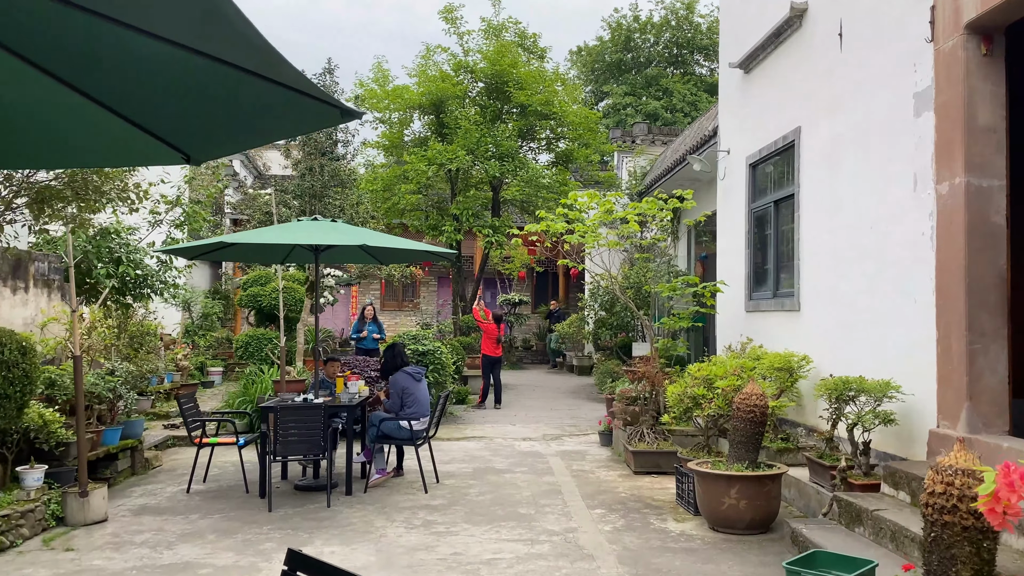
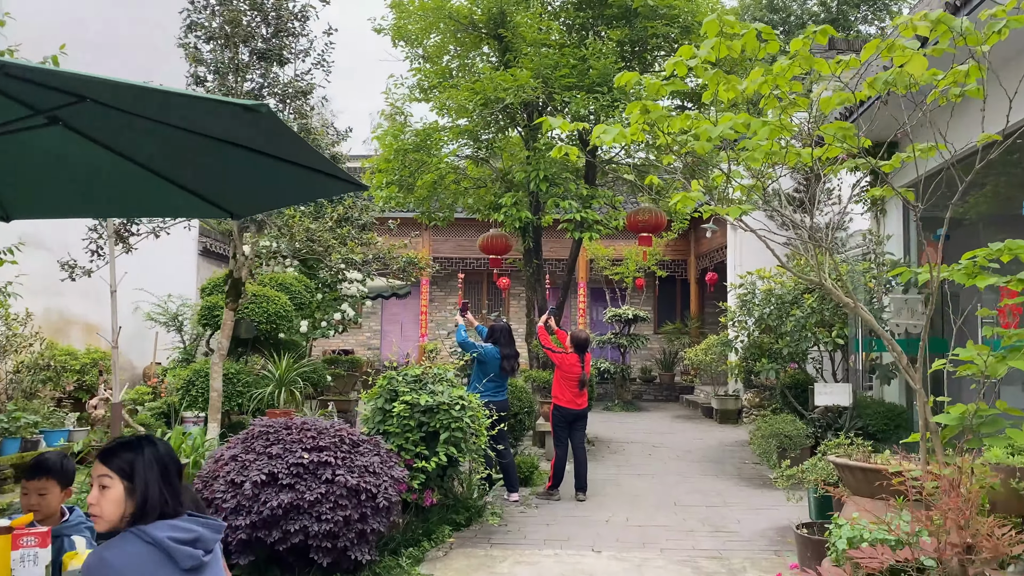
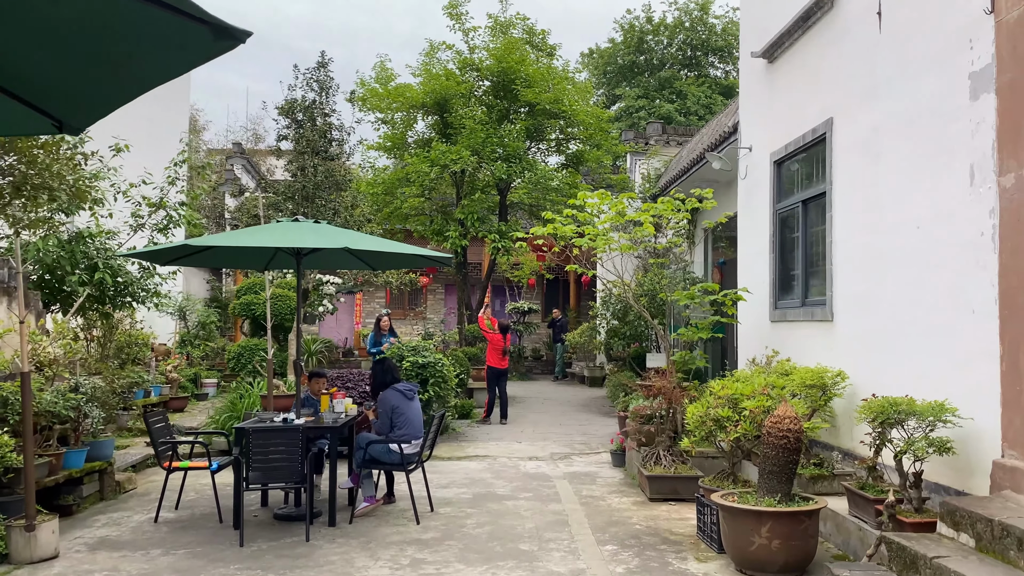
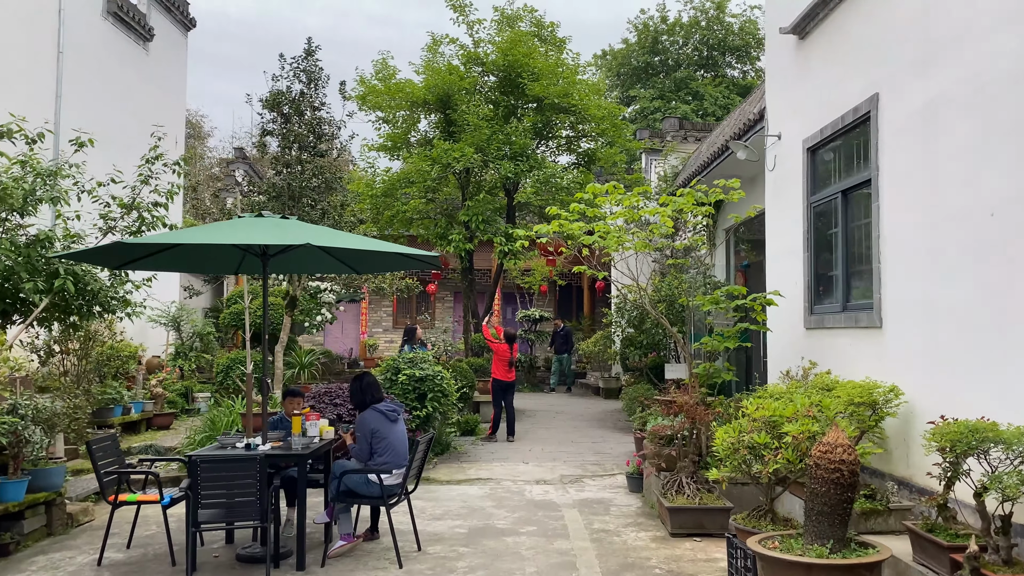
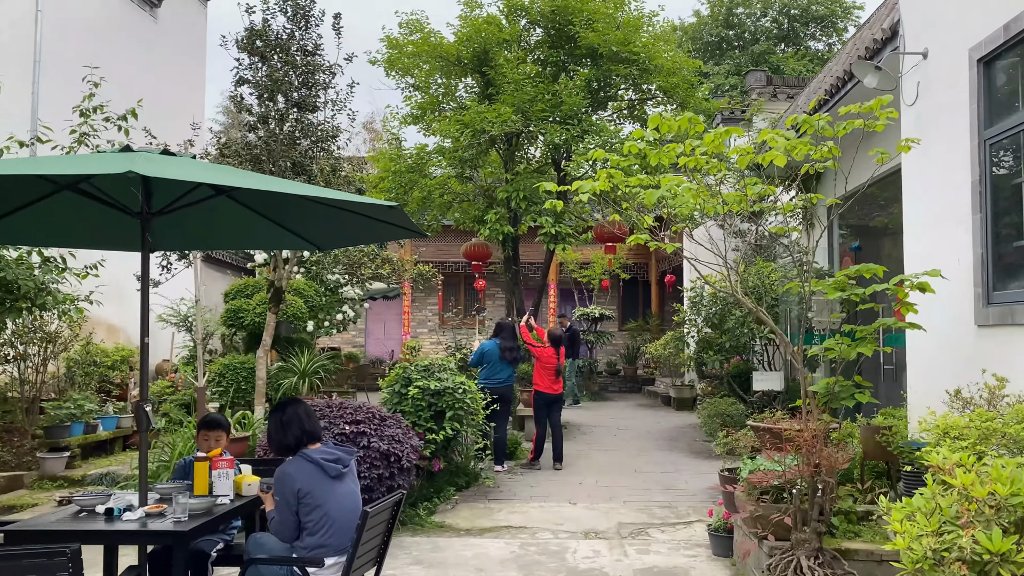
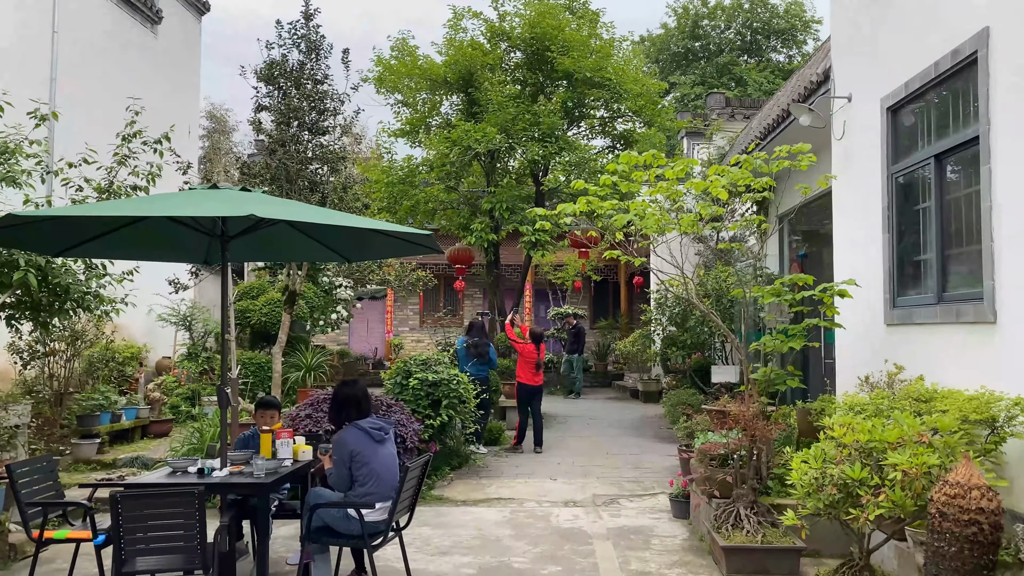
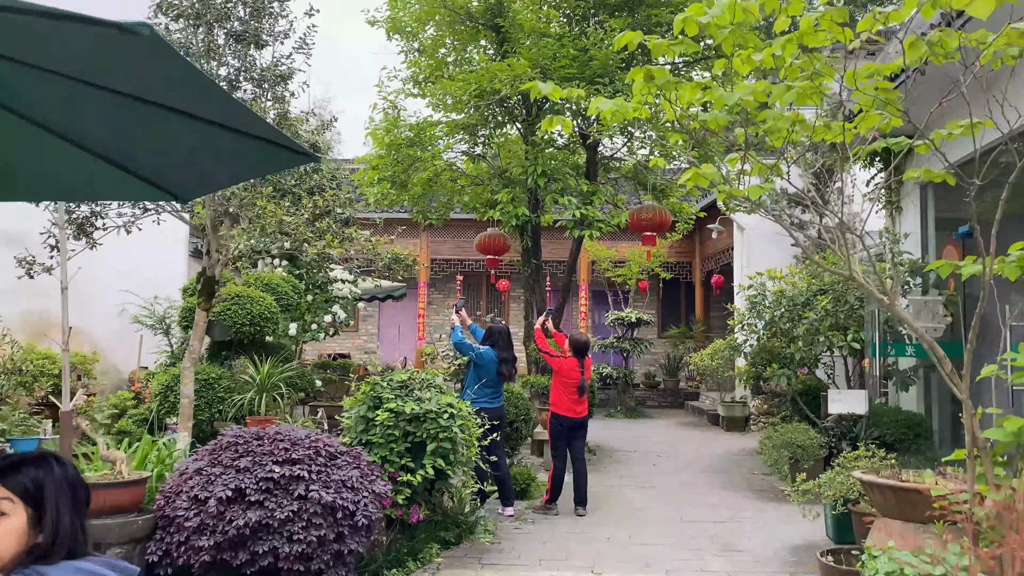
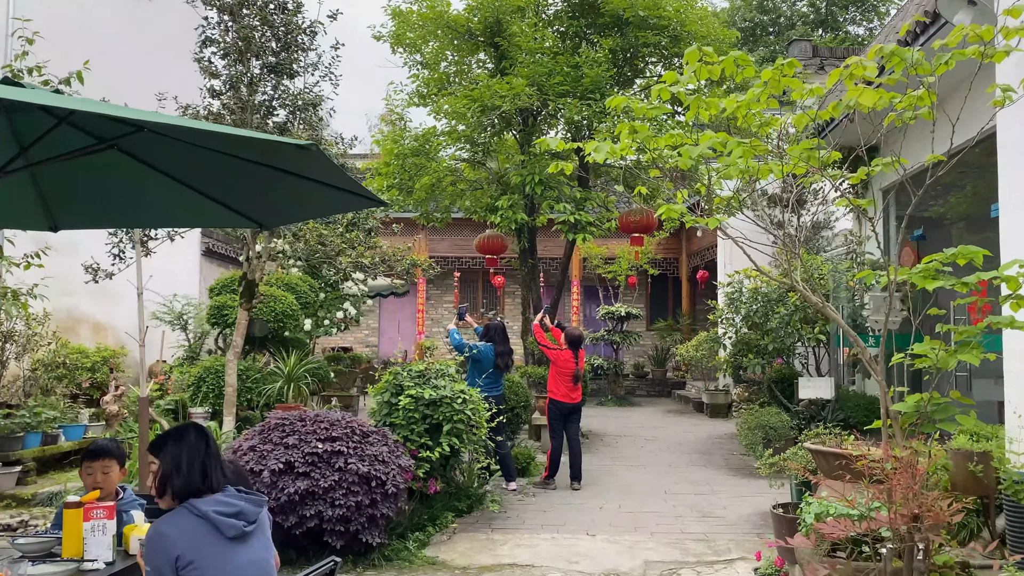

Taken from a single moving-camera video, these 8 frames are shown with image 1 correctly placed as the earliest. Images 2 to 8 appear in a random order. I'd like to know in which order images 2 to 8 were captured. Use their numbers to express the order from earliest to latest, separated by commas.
3, 4, 6, 5, 8, 2, 7
